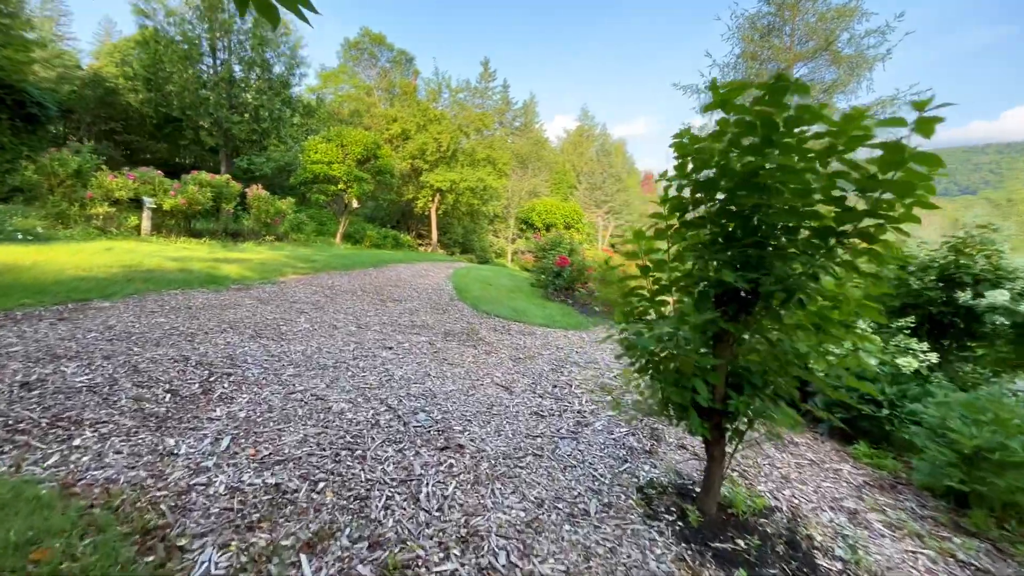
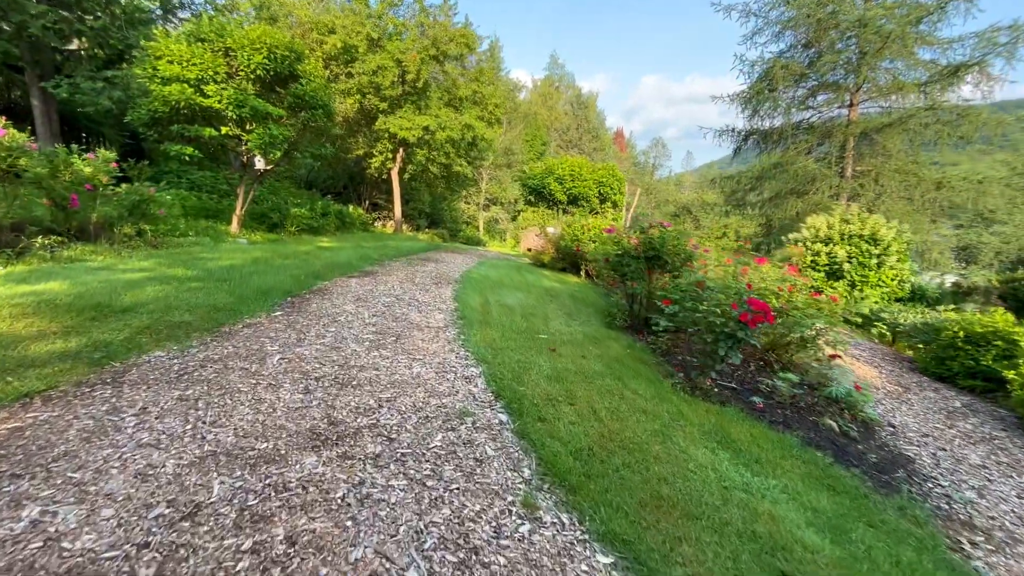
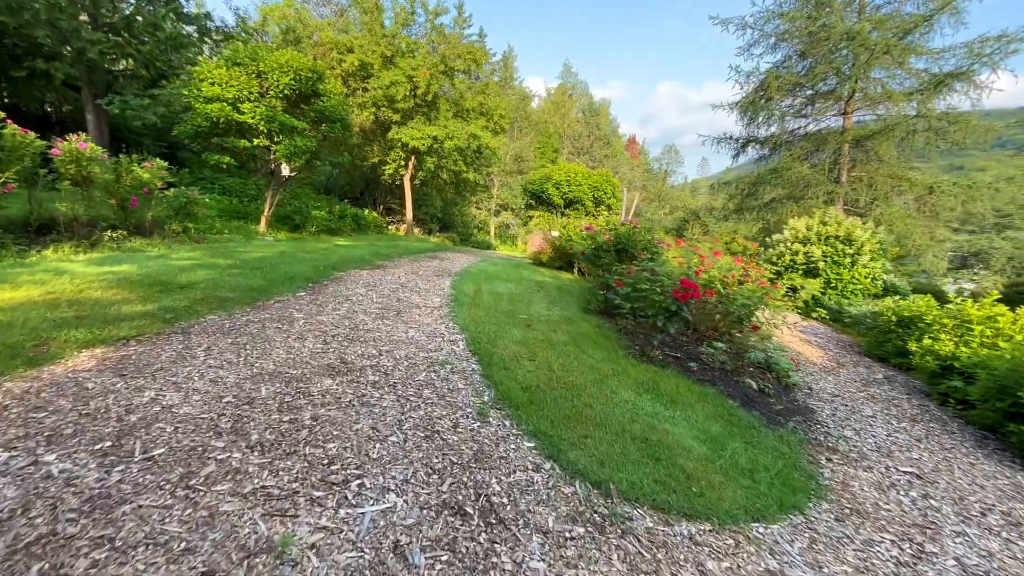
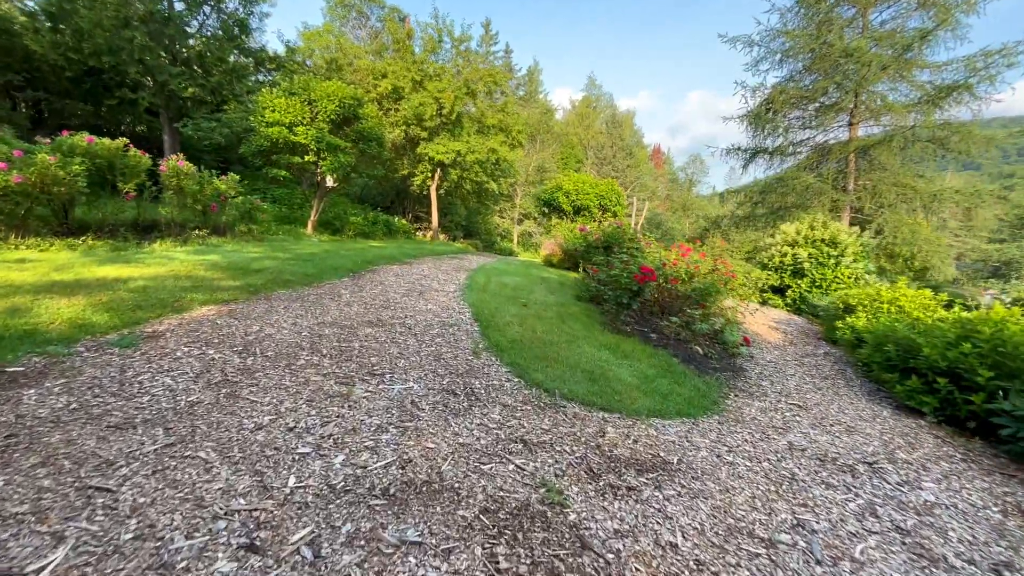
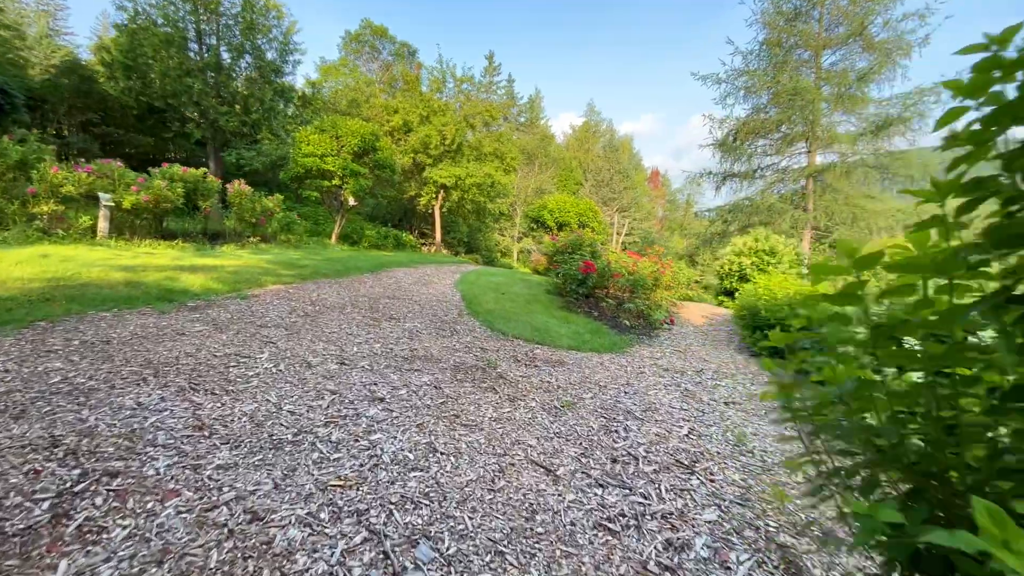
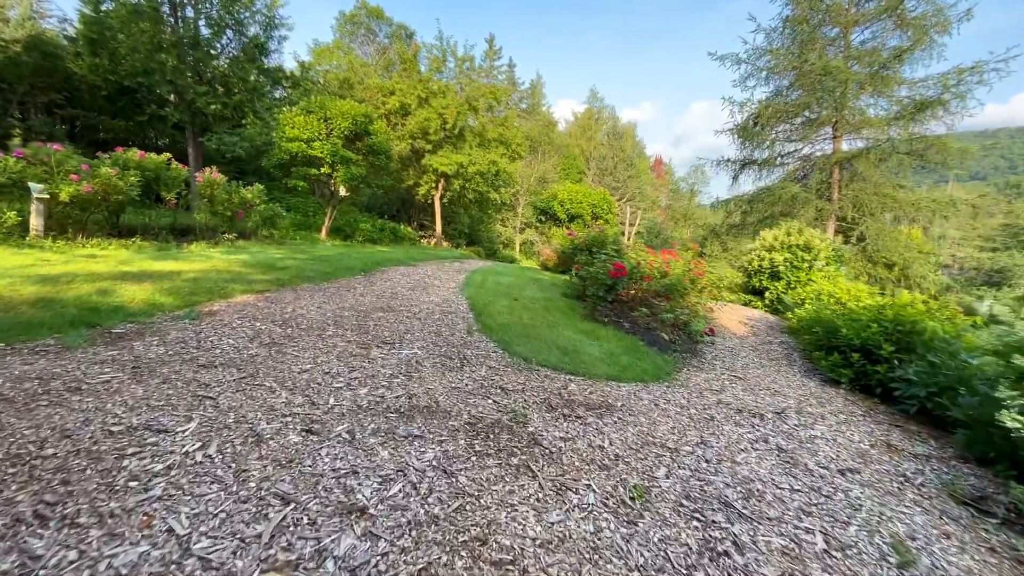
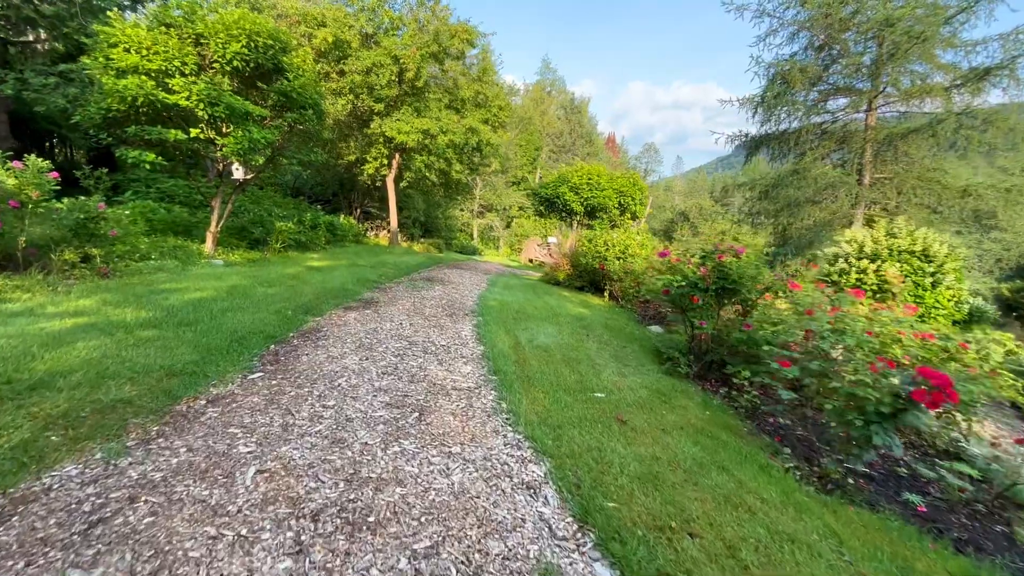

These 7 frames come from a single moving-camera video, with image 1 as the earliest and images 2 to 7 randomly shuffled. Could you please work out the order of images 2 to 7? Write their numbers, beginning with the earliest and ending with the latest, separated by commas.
5, 6, 4, 3, 2, 7
